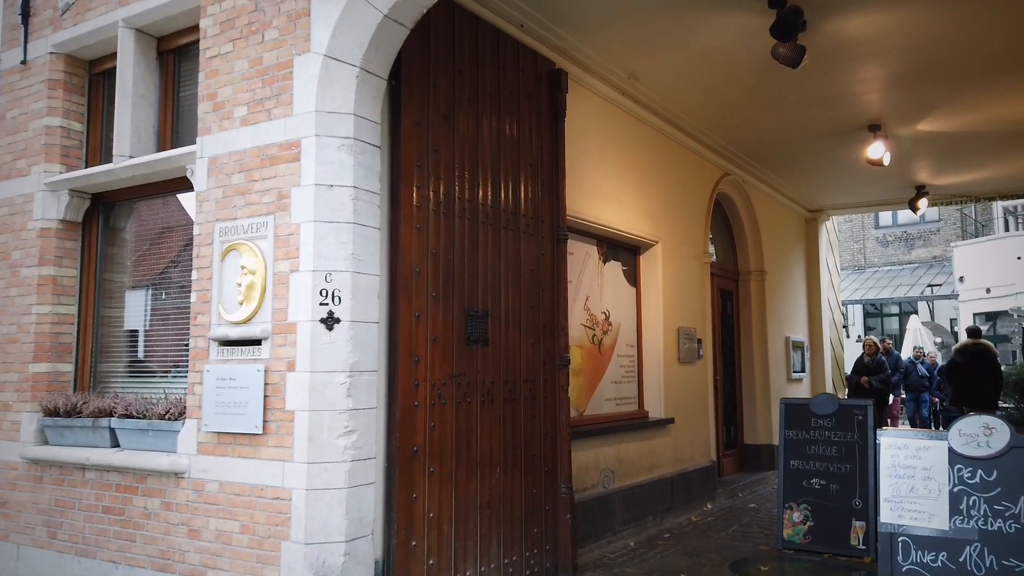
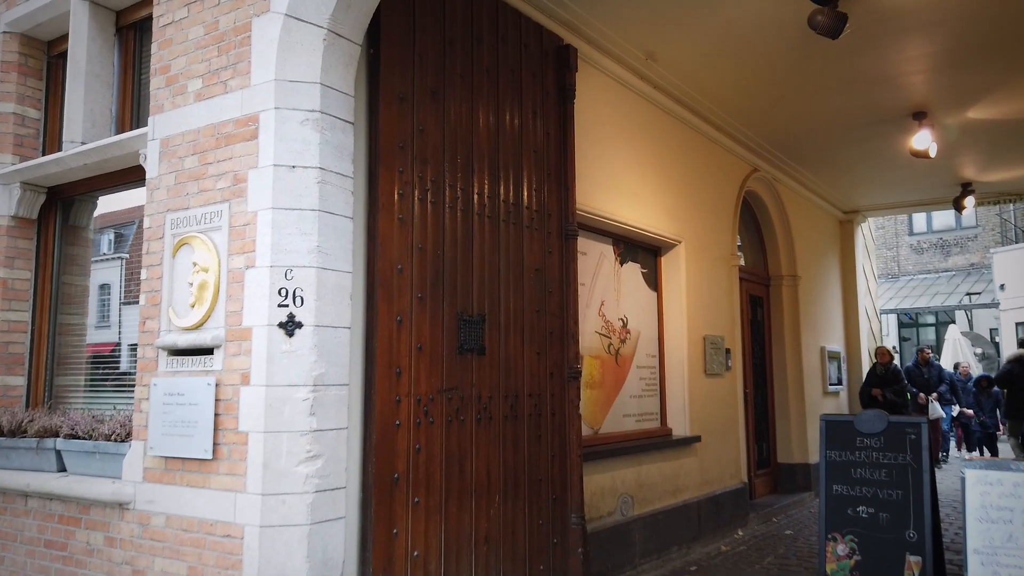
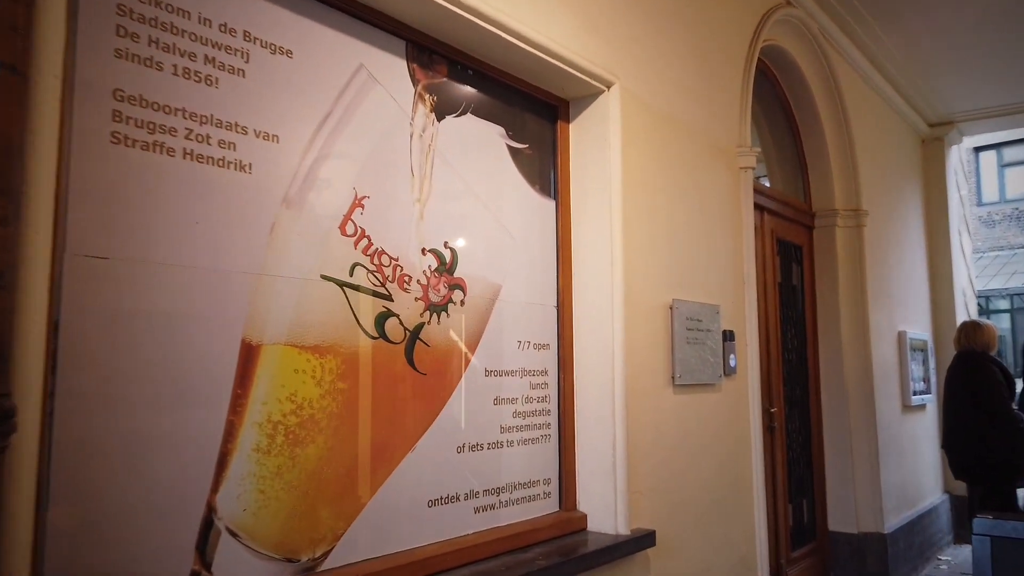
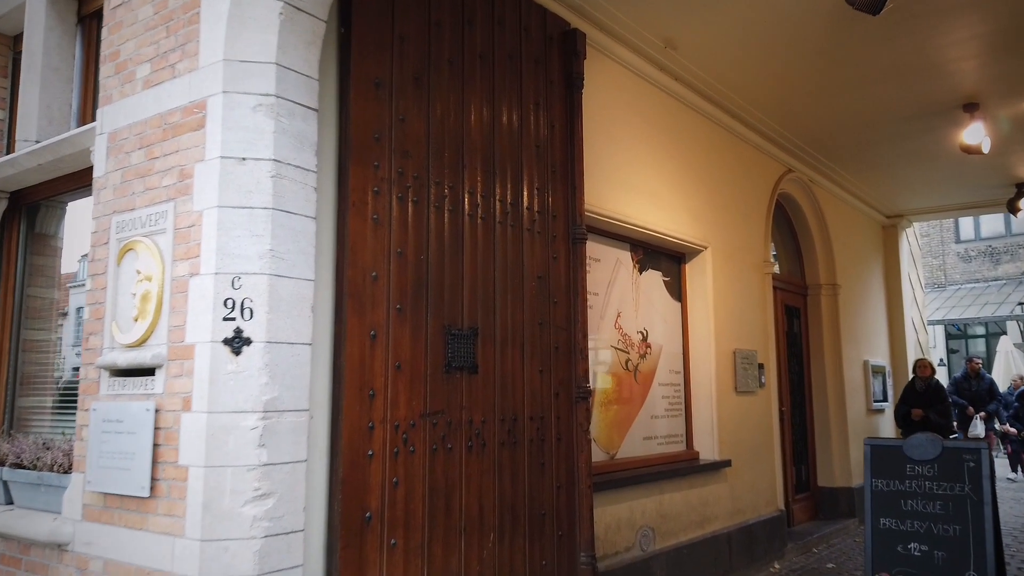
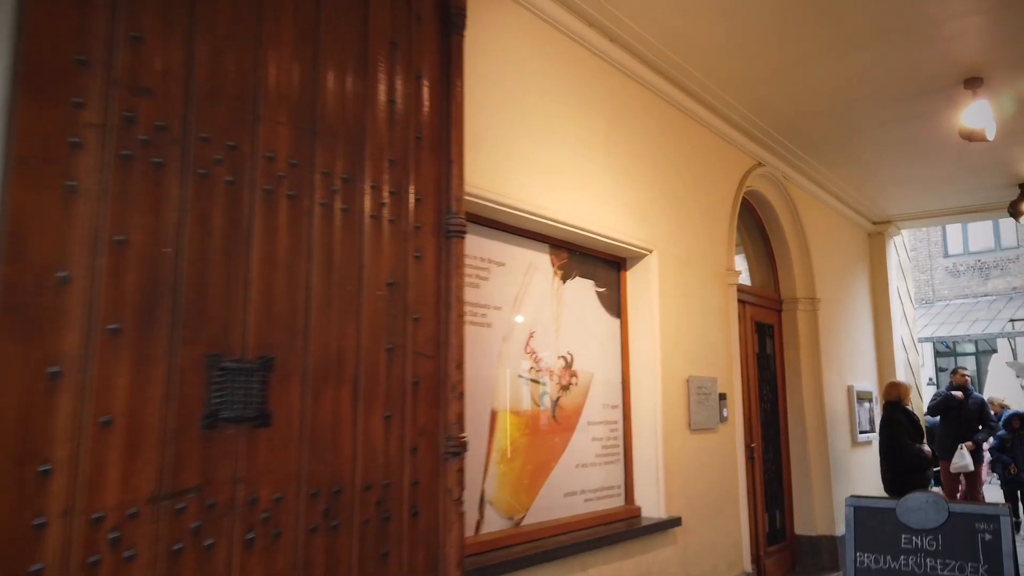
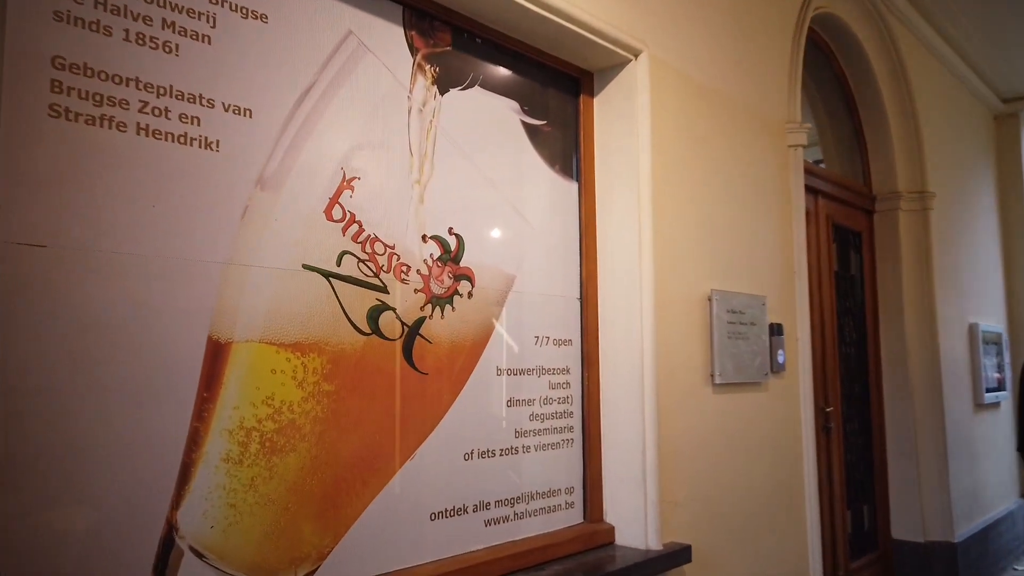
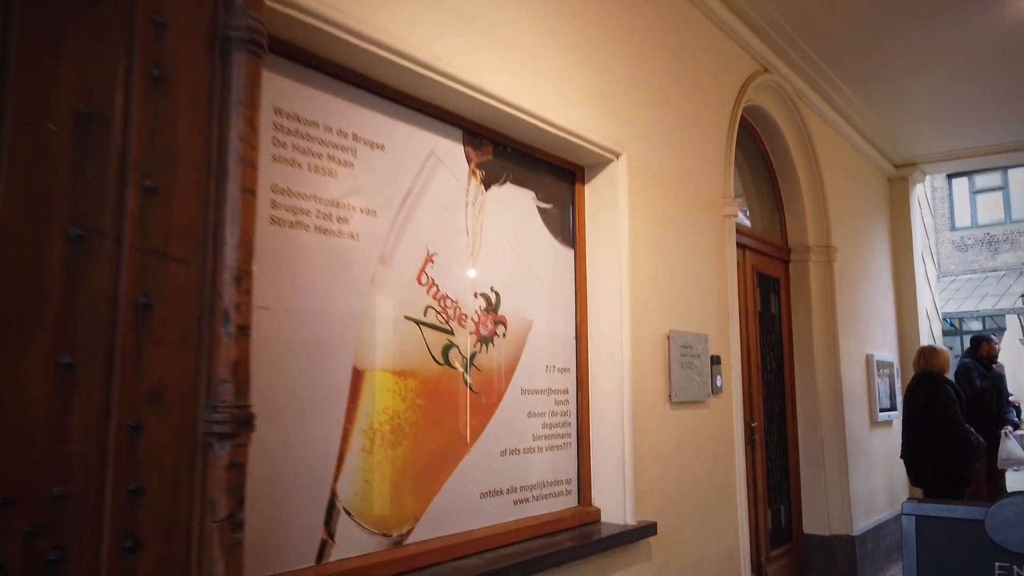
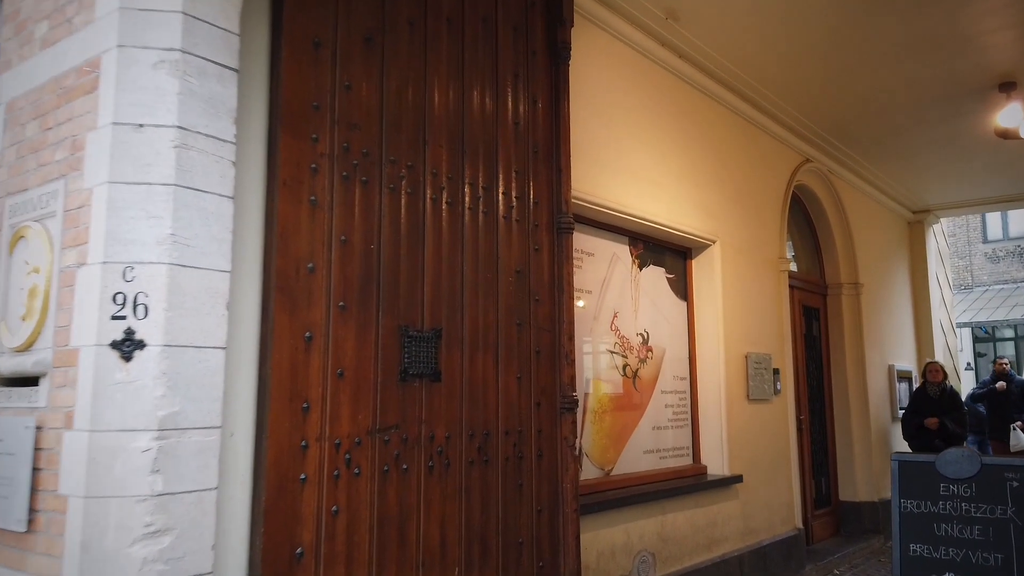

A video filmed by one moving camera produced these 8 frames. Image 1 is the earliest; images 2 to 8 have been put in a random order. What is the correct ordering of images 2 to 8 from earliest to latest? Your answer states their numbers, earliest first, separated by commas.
2, 4, 8, 5, 7, 3, 6
